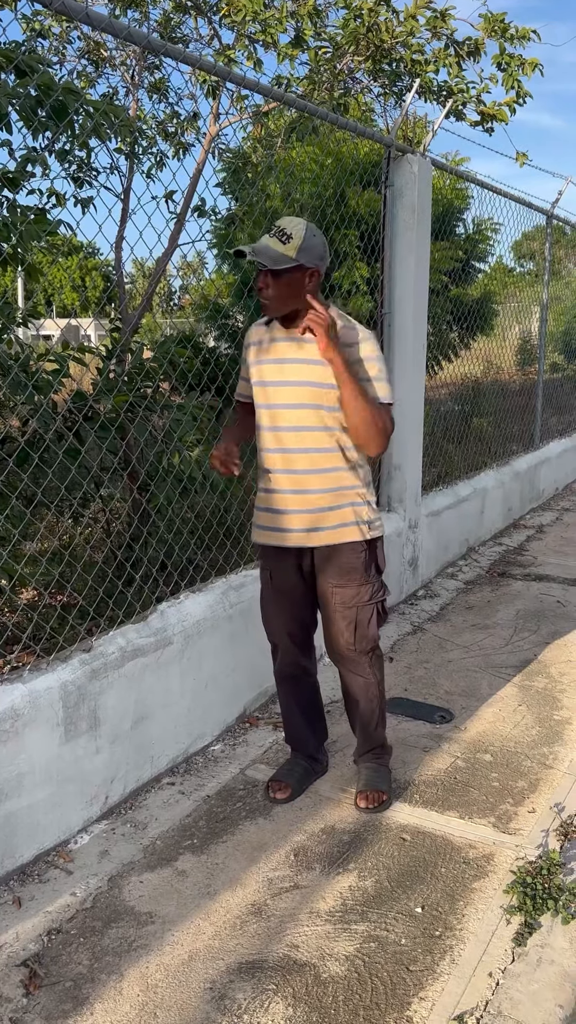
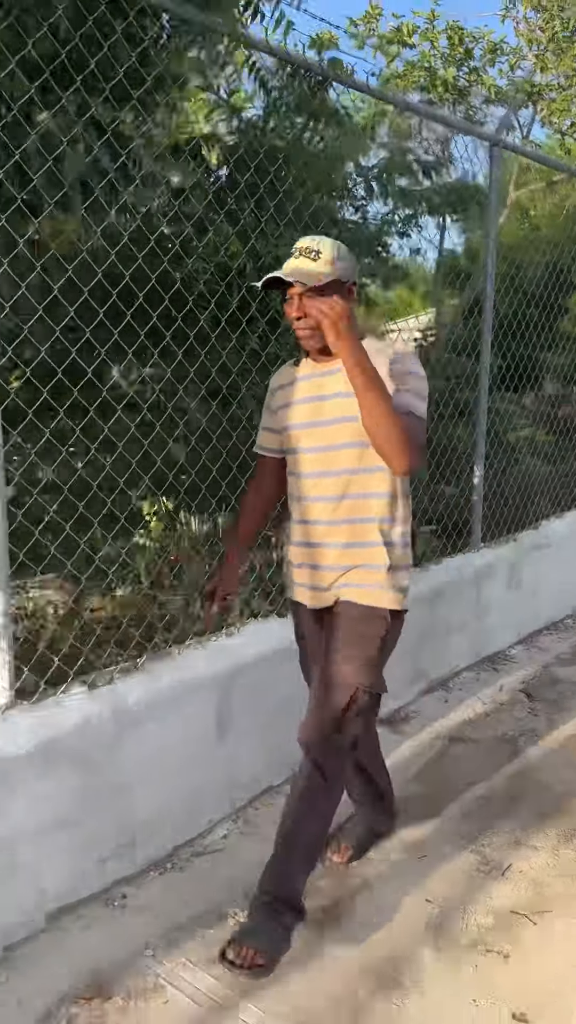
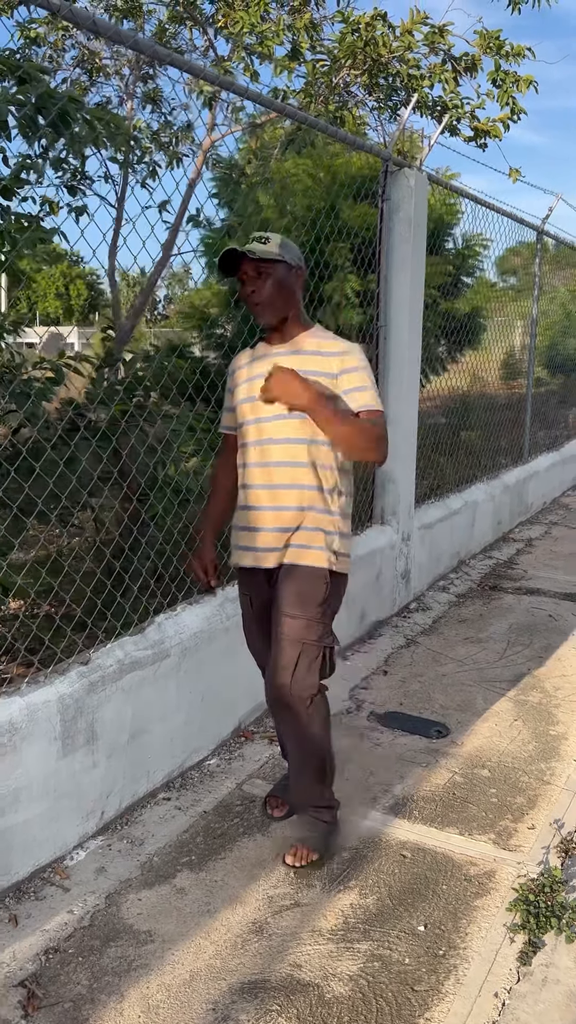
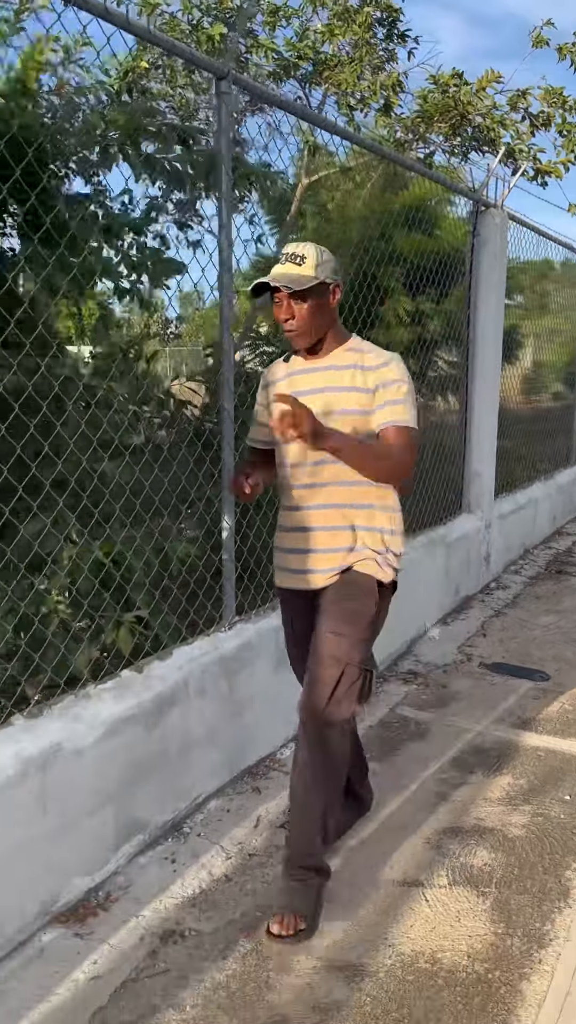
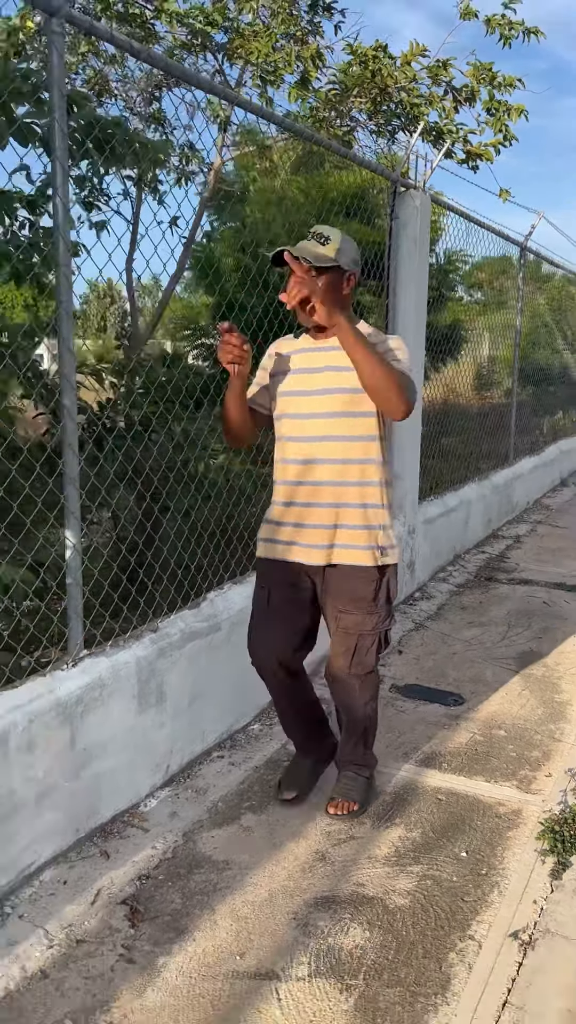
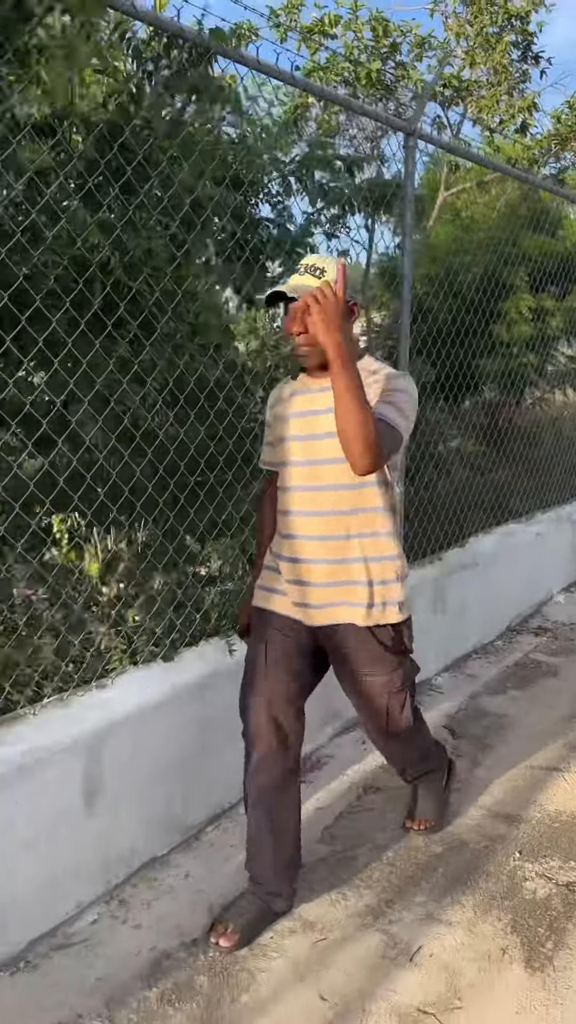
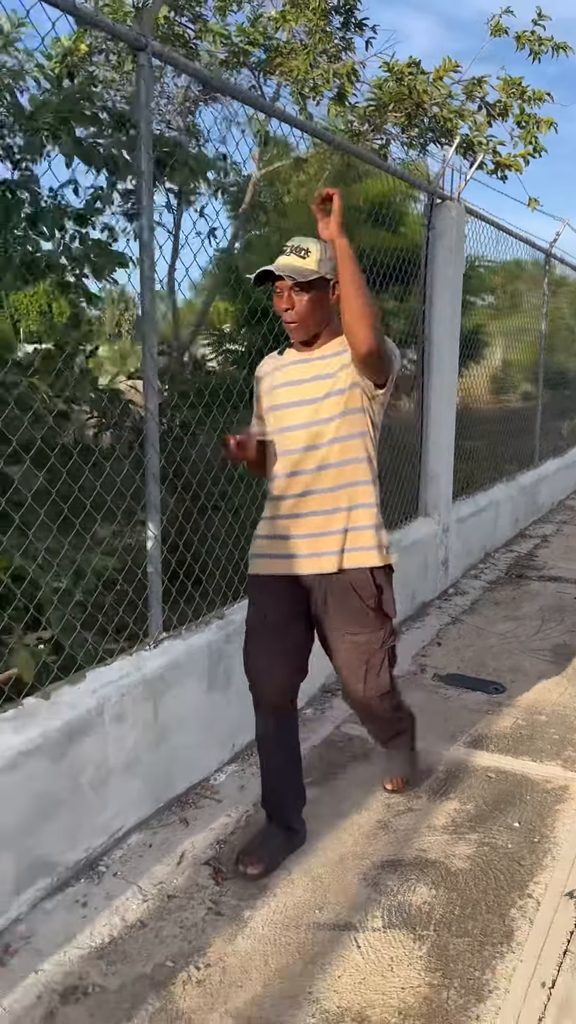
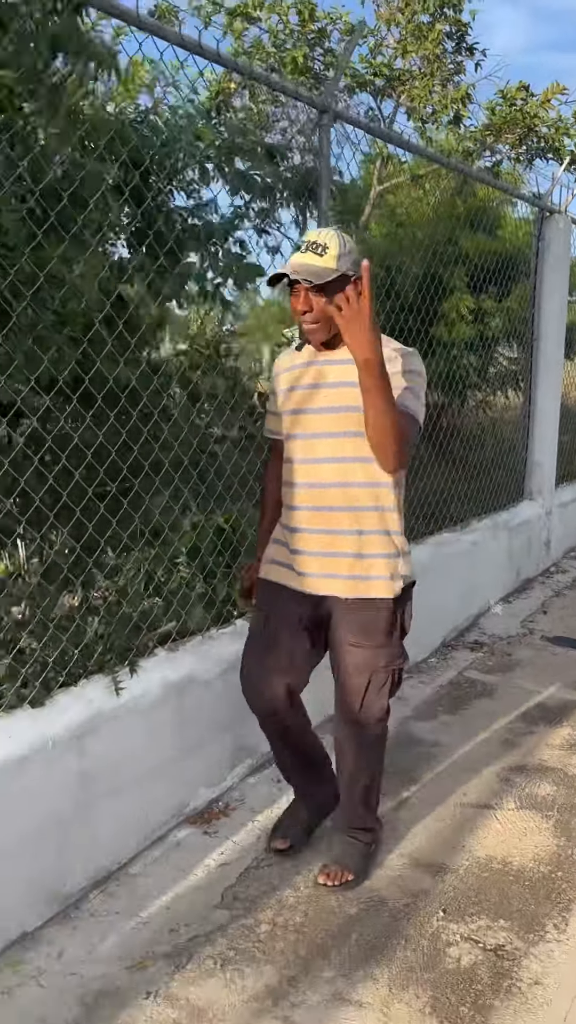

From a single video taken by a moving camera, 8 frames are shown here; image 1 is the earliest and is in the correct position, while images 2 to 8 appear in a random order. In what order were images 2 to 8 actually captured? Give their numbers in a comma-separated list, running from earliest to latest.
3, 5, 7, 4, 8, 6, 2
